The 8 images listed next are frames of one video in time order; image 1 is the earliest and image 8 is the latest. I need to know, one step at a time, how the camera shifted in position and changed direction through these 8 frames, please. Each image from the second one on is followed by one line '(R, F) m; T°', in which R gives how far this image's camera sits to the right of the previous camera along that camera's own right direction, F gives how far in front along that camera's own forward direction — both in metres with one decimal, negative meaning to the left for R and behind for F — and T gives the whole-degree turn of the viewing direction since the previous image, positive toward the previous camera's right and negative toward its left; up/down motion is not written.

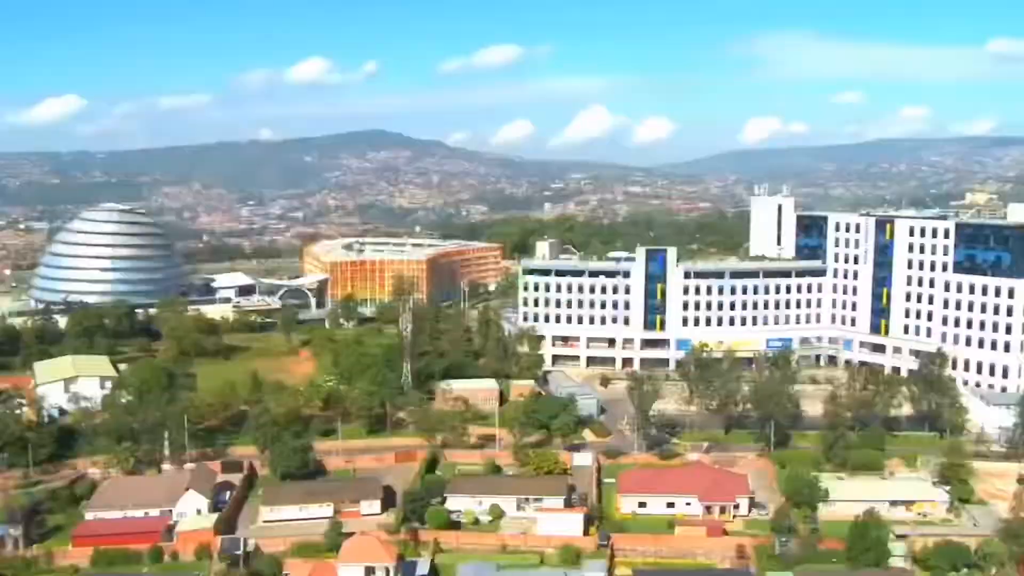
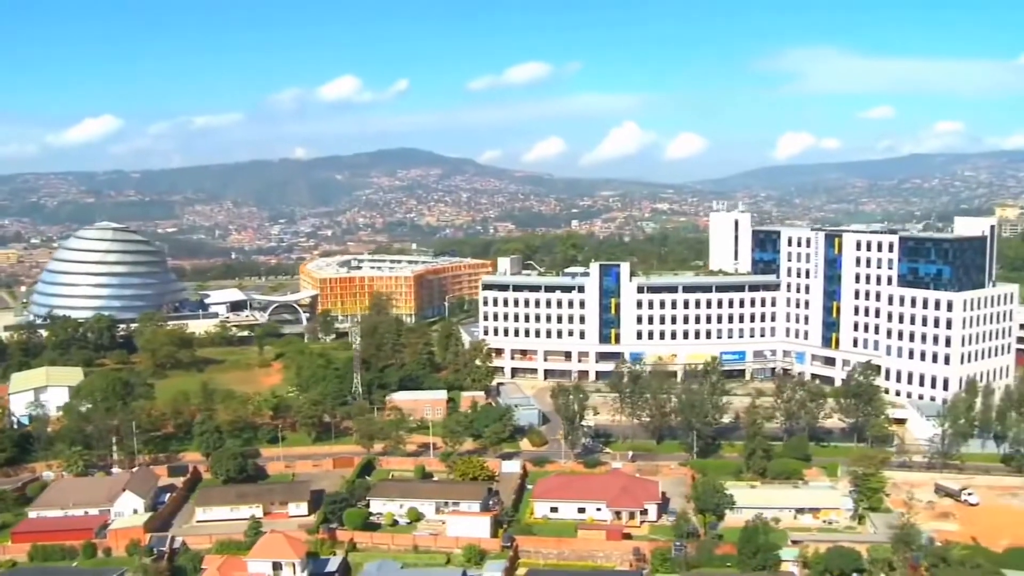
(+4.3, -1.7) m; -3°
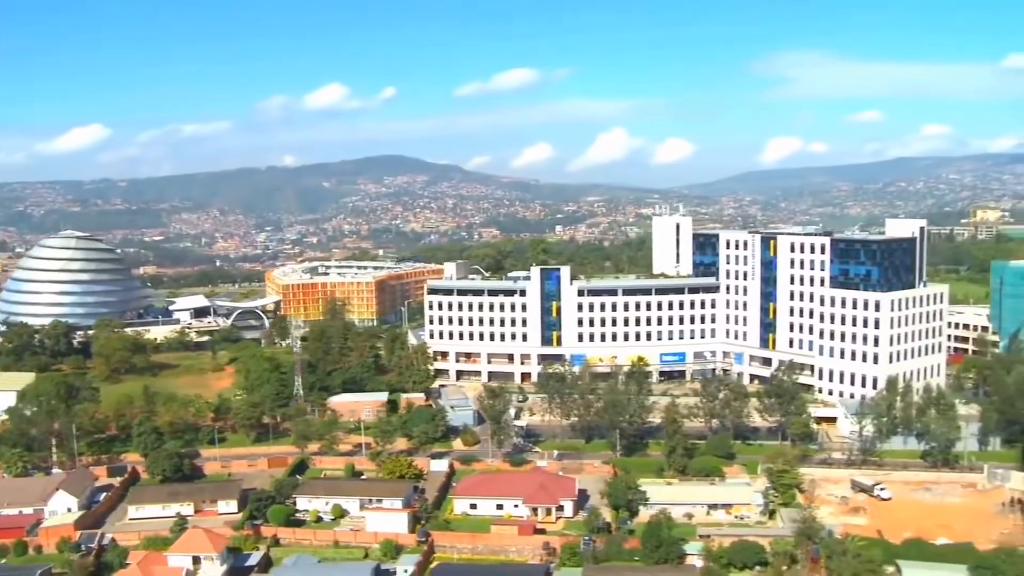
(+2.7, -1.2) m; 0°
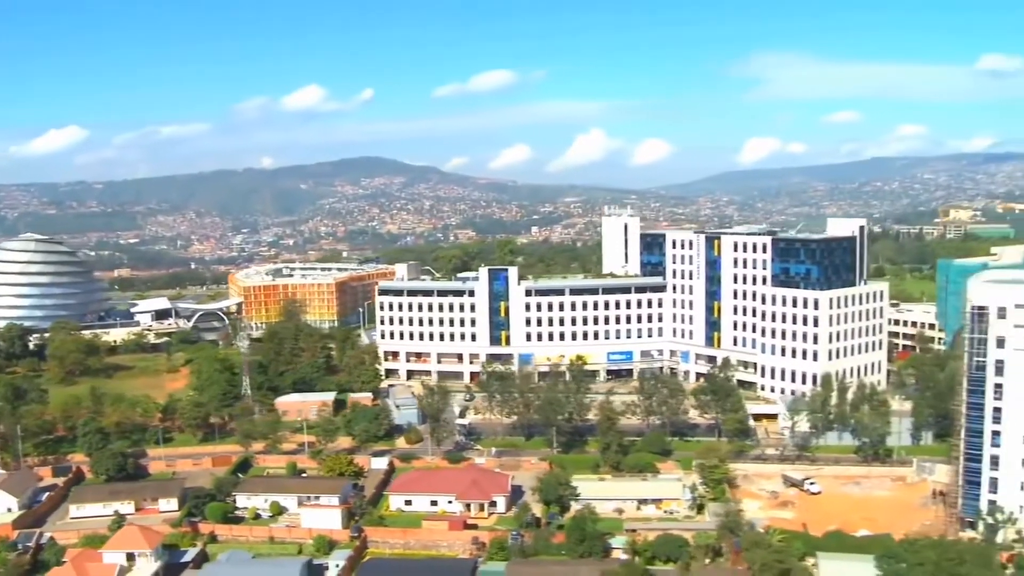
(+1.8, -0.8) m; 0°
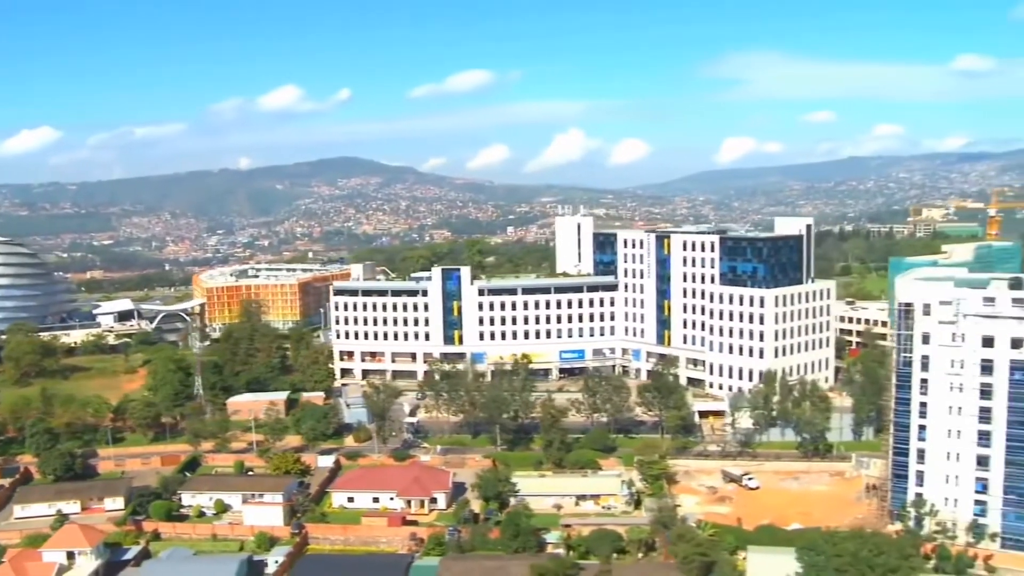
(+1.5, -0.6) m; +1°
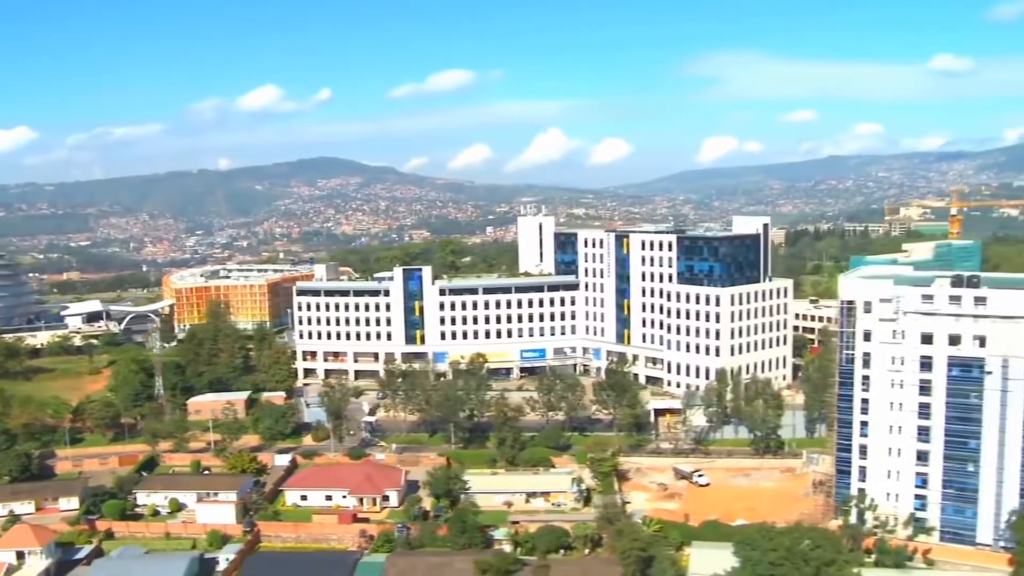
(+1.2, -0.5) m; +1°
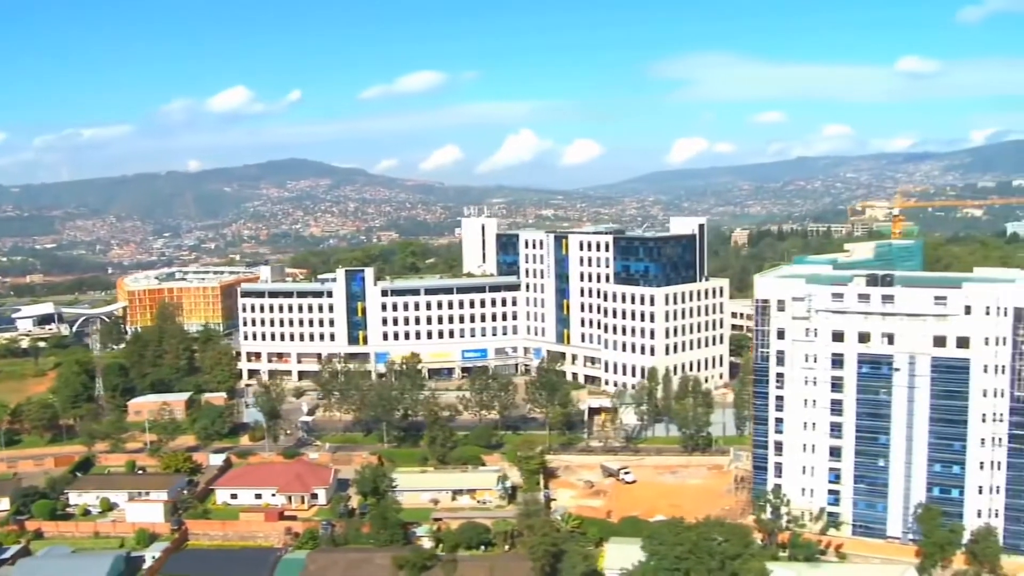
(+1.9, -0.7) m; +1°
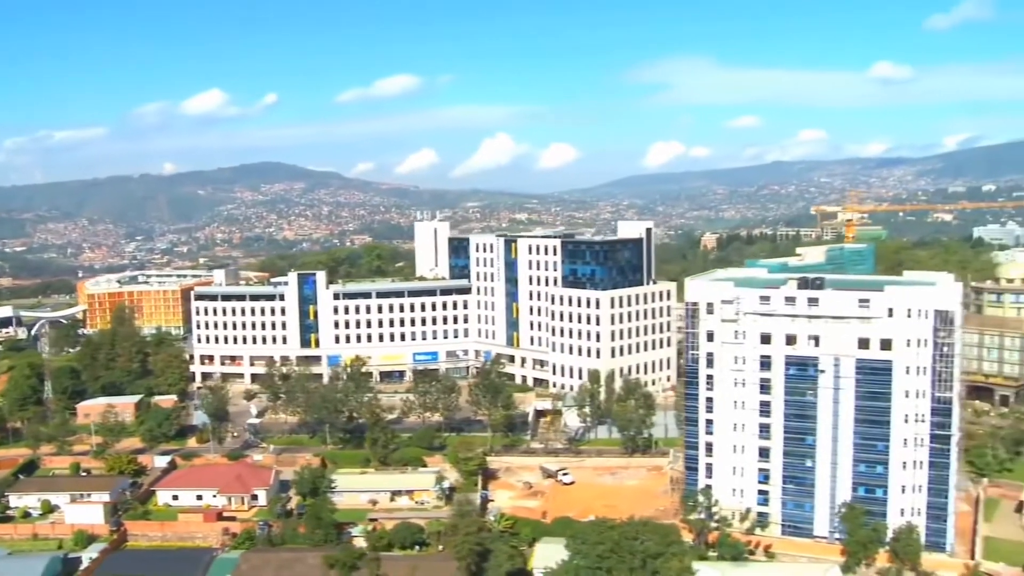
(+1.6, -0.6) m; +1°
